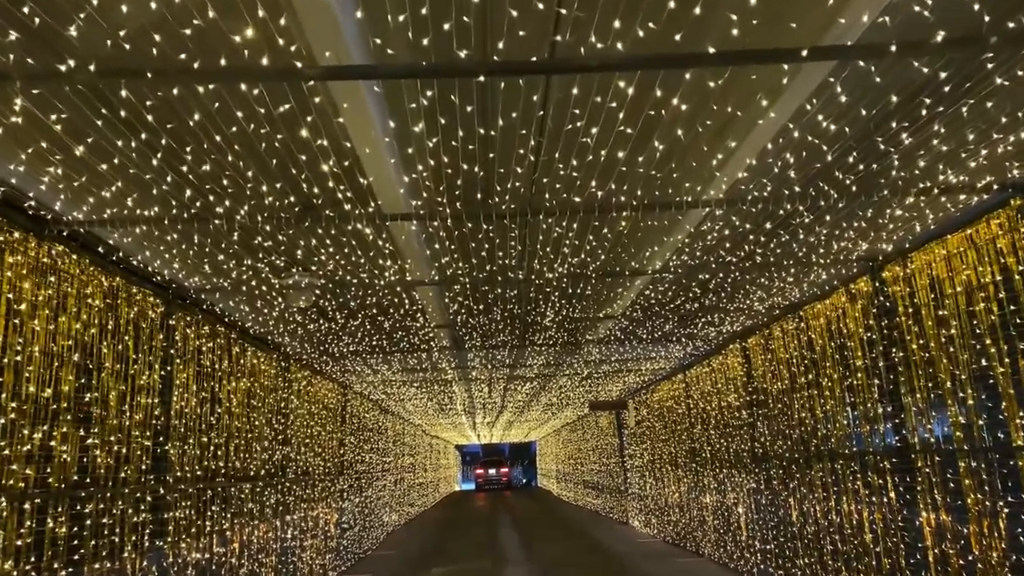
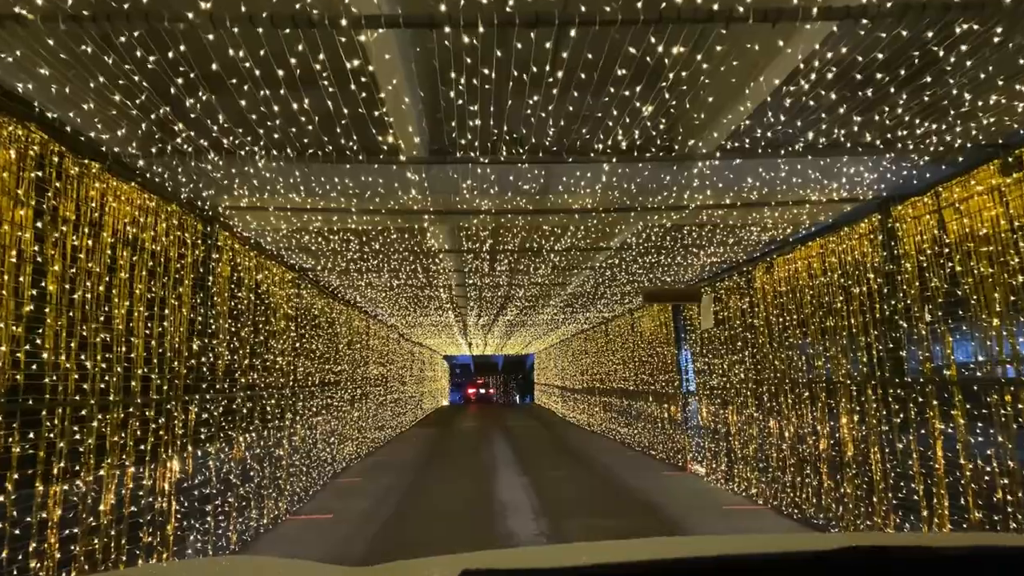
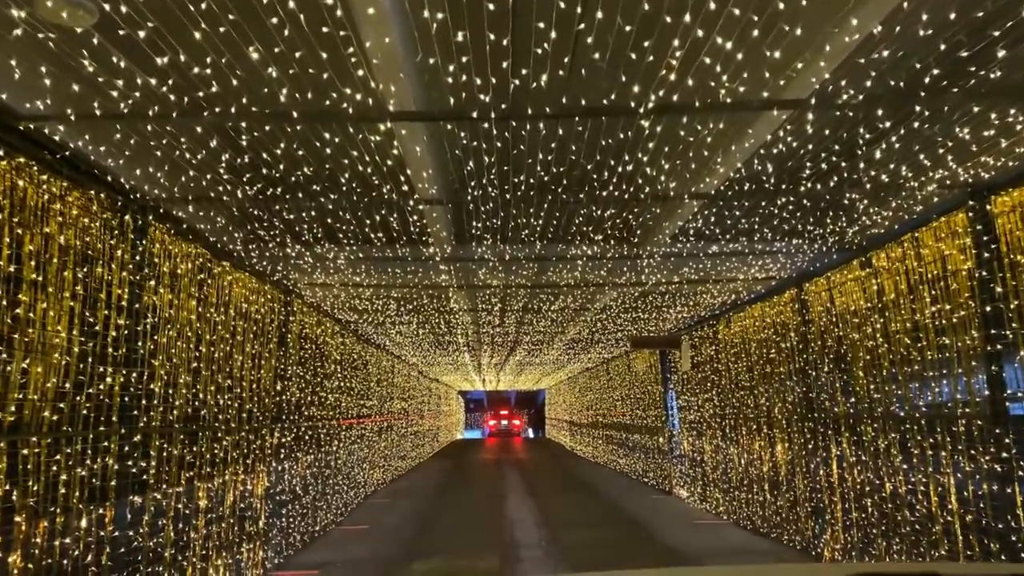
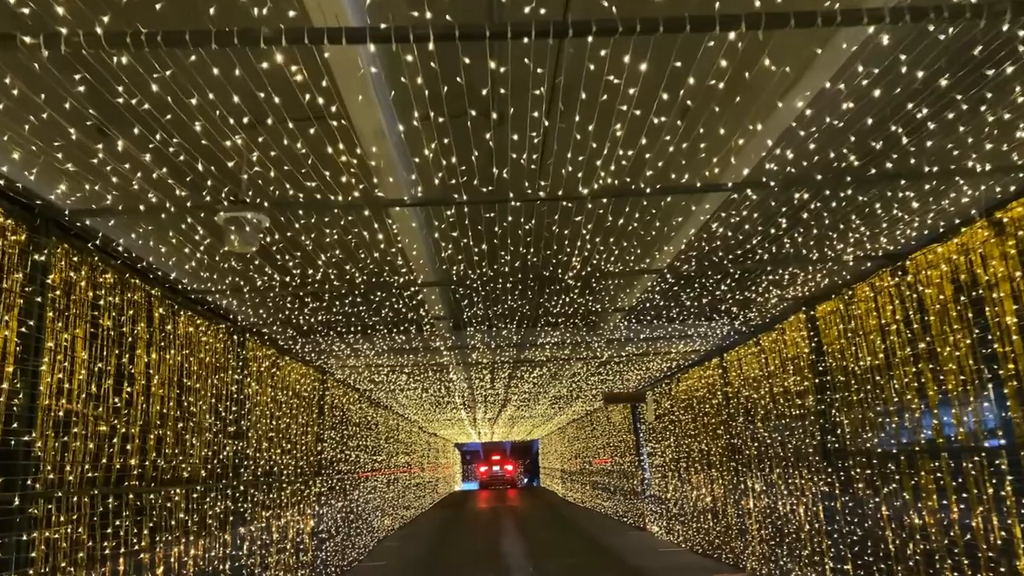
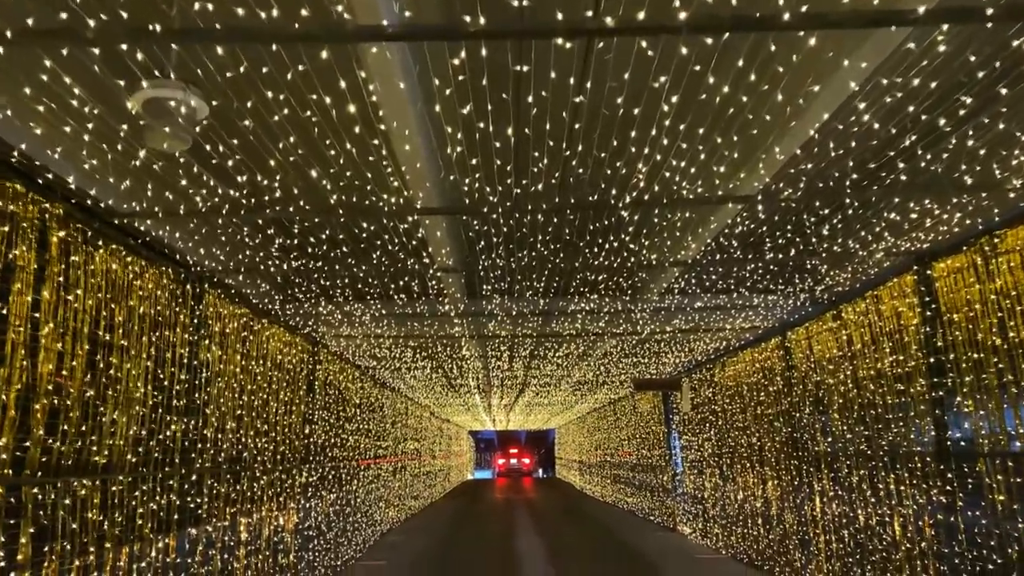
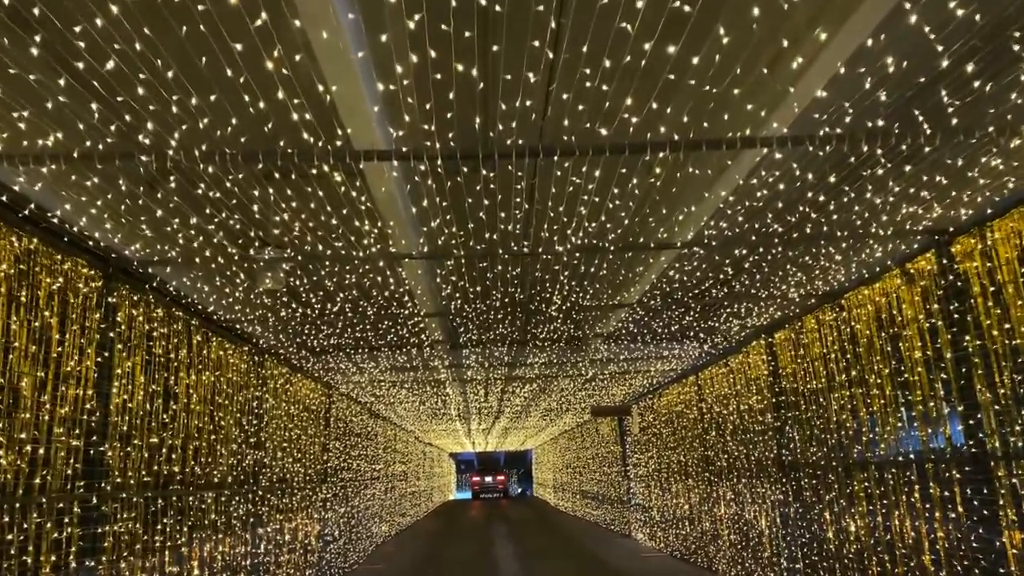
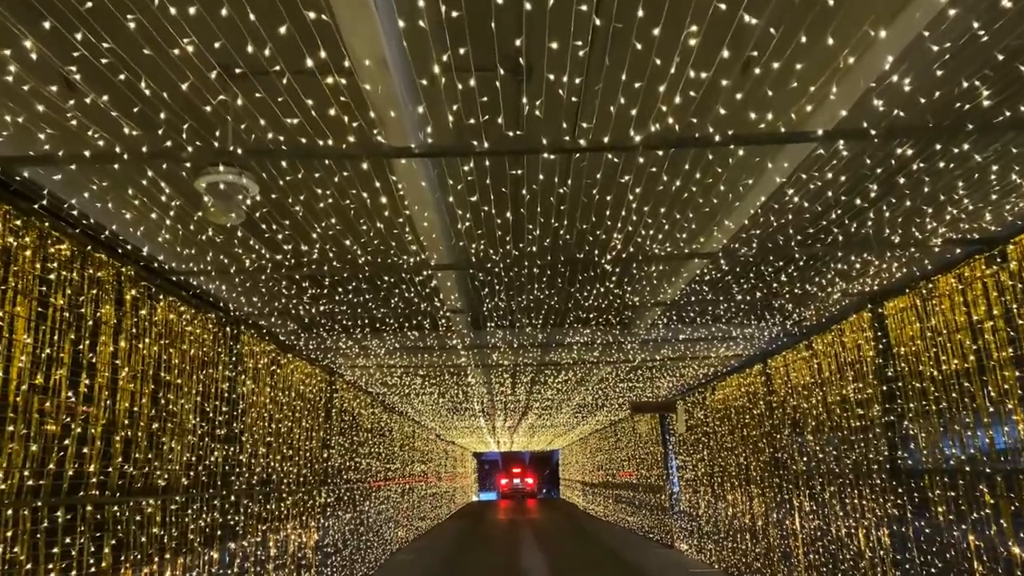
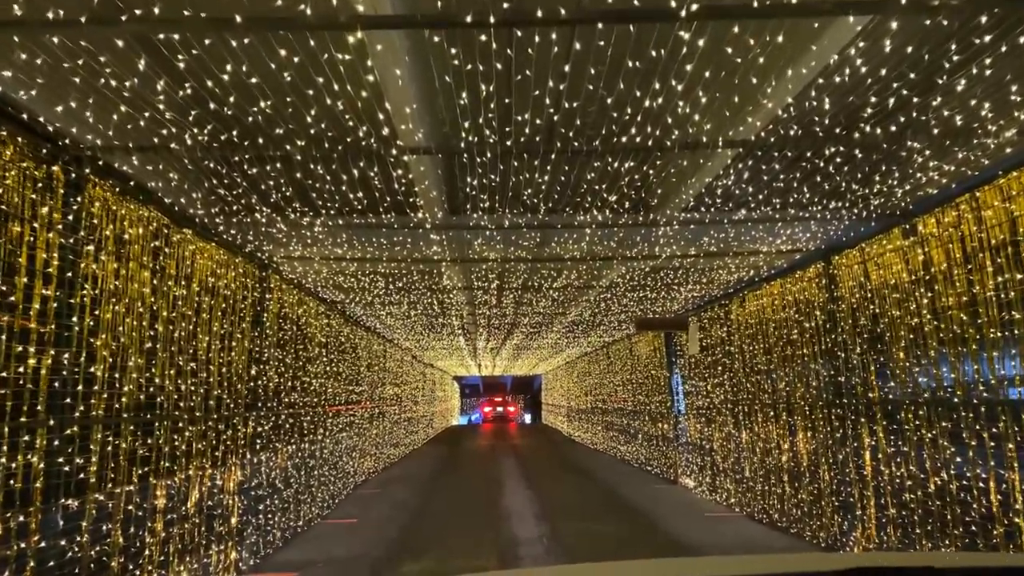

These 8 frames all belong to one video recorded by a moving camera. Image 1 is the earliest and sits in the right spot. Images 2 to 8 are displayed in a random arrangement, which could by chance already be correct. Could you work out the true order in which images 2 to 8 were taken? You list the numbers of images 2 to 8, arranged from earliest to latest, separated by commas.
6, 4, 7, 5, 3, 8, 2
